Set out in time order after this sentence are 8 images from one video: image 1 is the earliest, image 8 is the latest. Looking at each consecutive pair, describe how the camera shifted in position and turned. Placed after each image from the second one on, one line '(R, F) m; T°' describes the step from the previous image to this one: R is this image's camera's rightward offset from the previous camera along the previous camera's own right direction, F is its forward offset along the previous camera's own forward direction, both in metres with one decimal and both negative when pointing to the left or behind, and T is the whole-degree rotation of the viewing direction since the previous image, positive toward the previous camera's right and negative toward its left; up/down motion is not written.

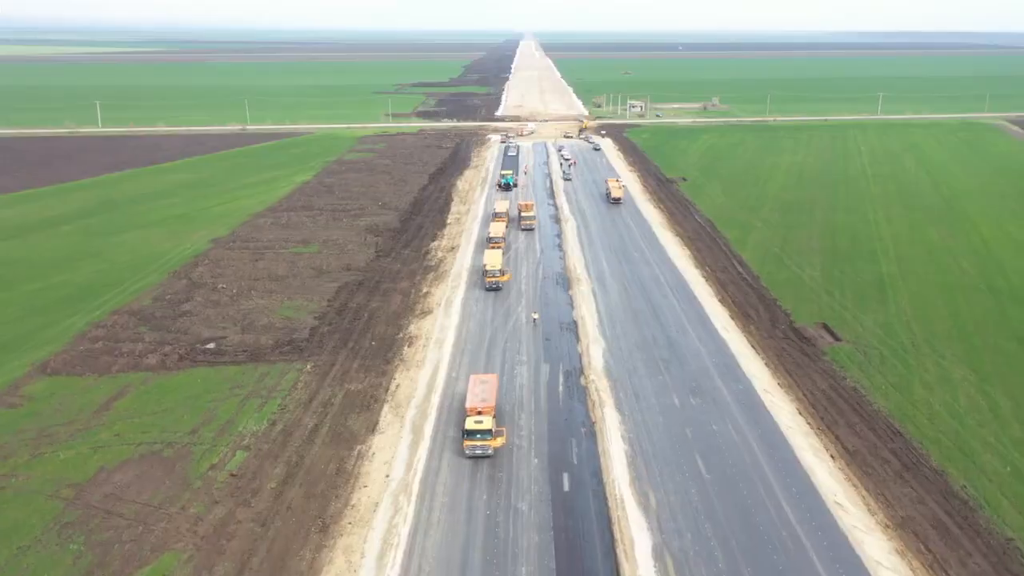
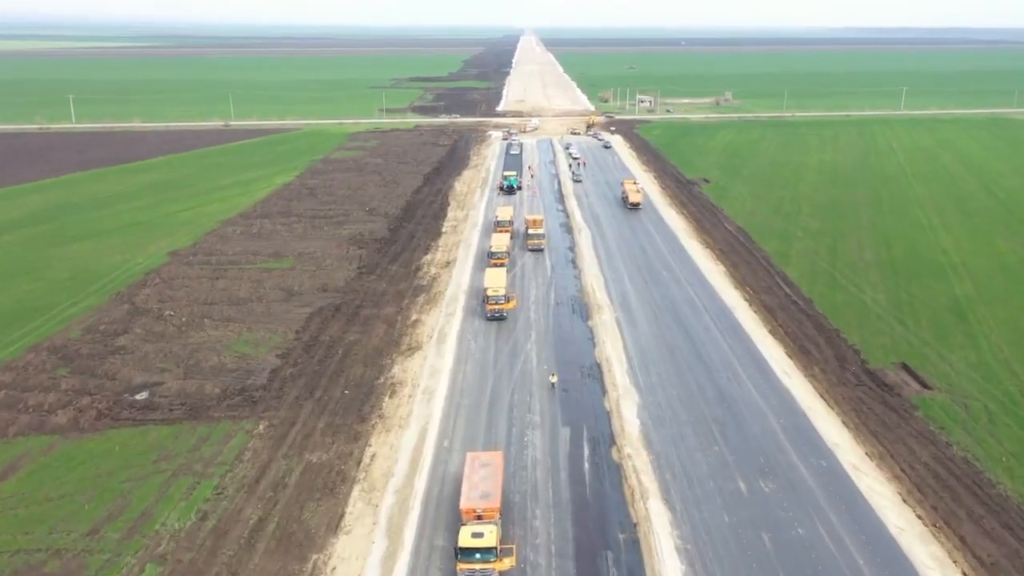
(-0.4, +10.1) m; 0°
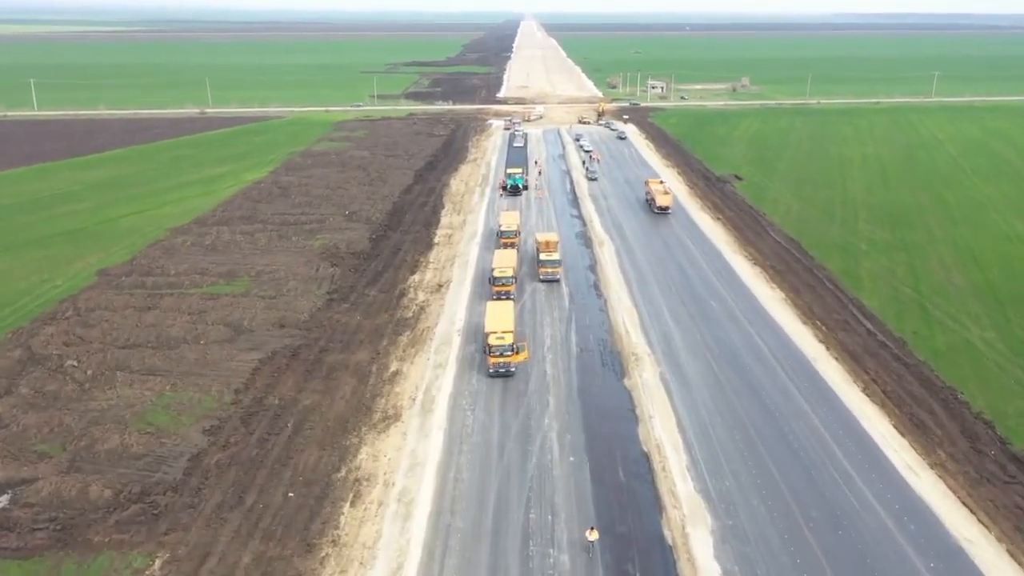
(-0.5, +11.9) m; 0°
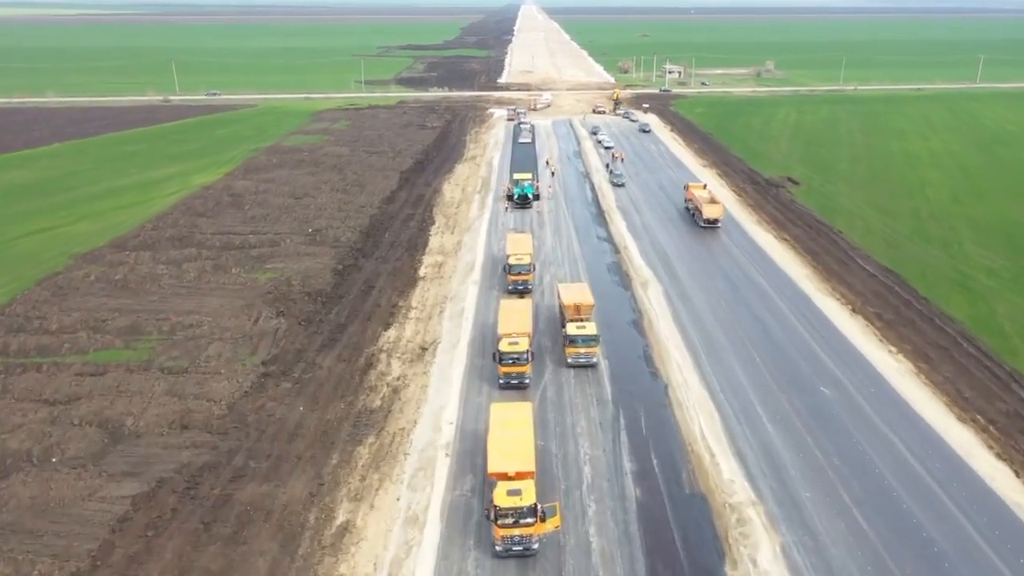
(-0.6, +14.6) m; 0°
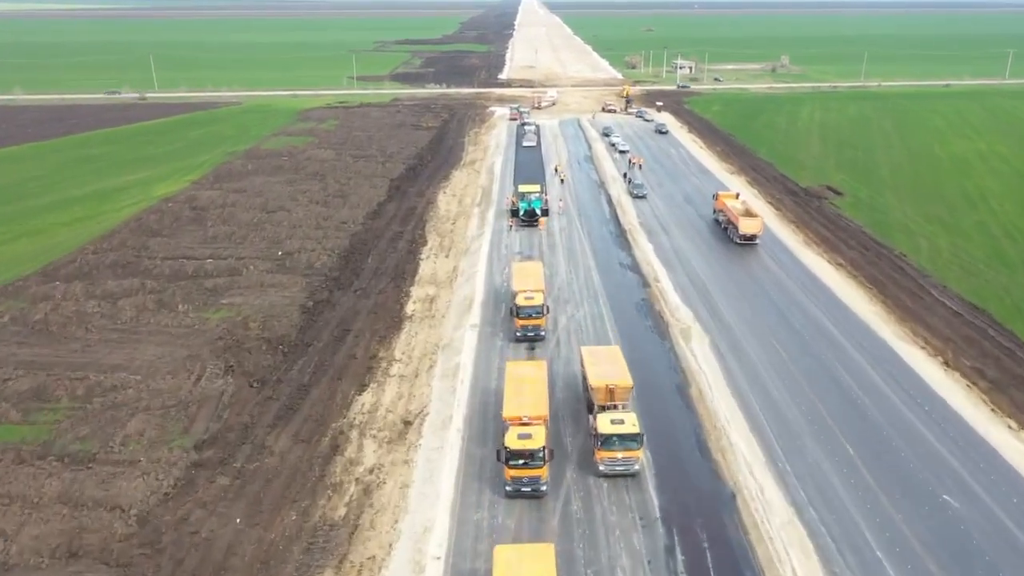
(-0.3, +8.1) m; 0°
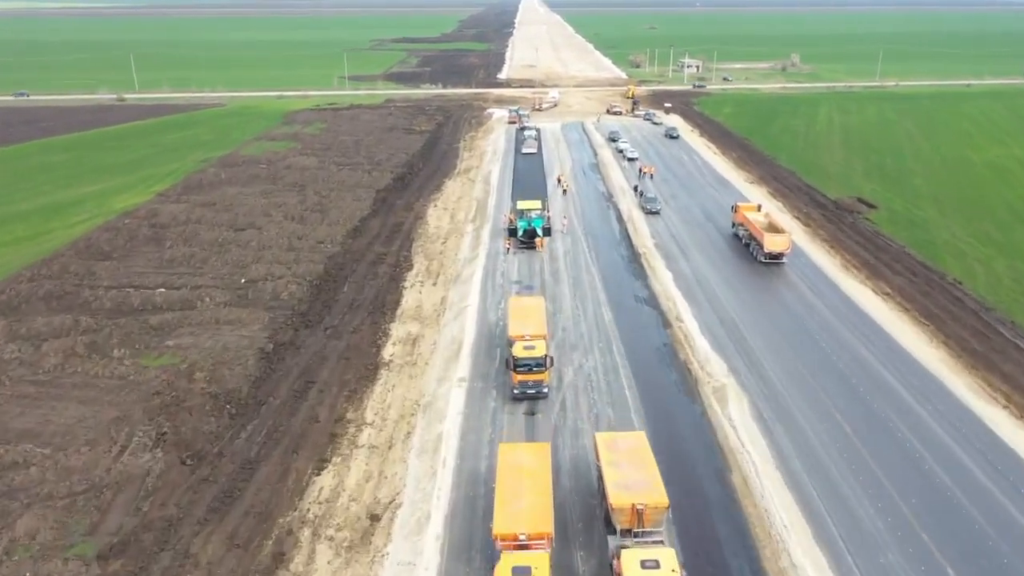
(+0.2, +5.9) m; 0°
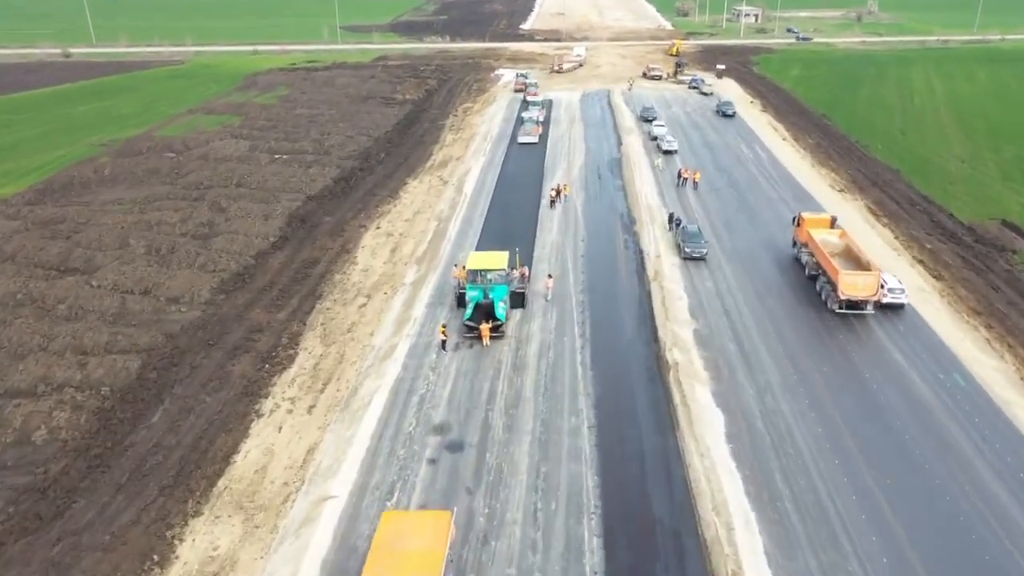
(+3.0, +17.2) m; -3°
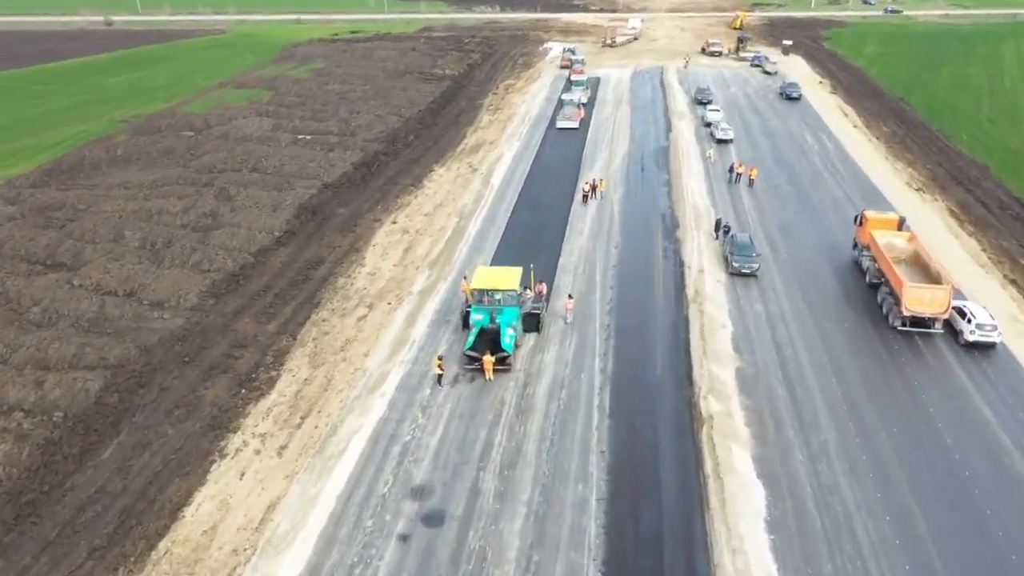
(+1.2, +3.7) m; -4°
